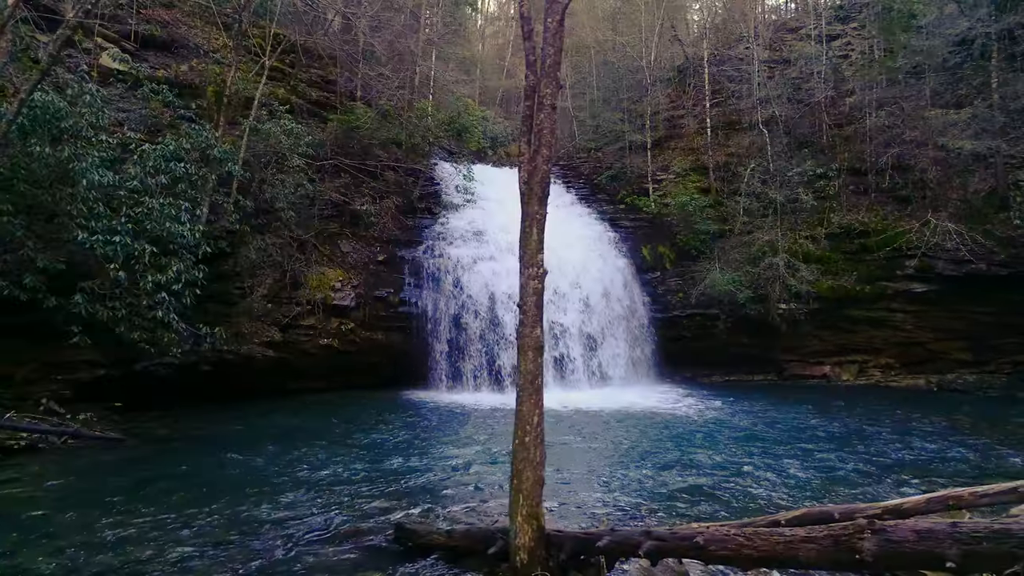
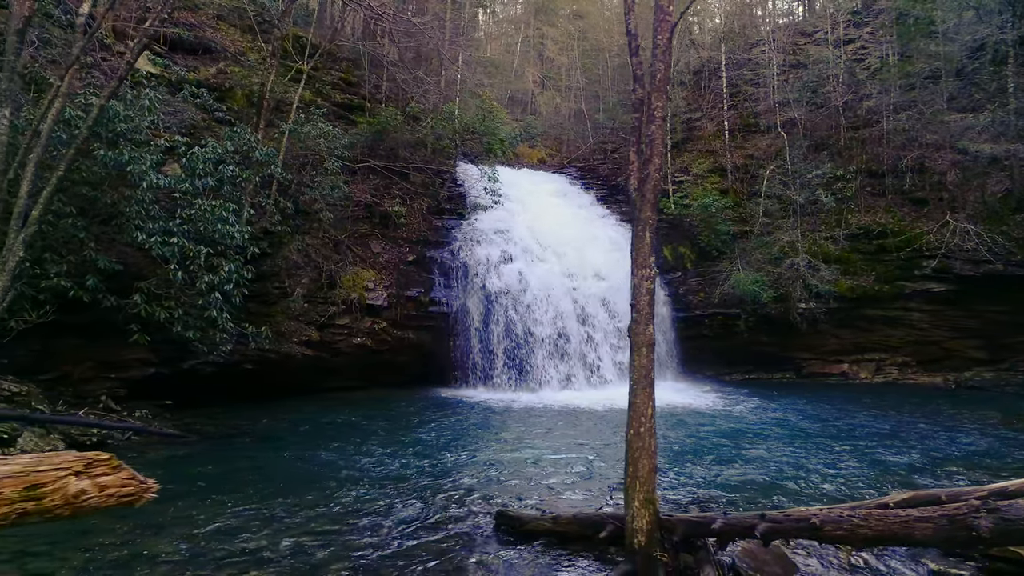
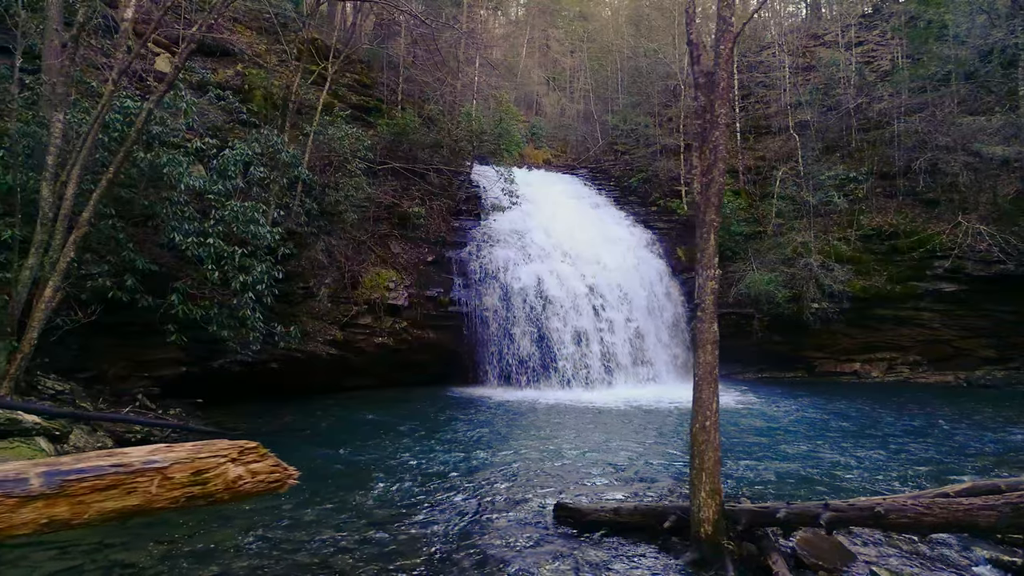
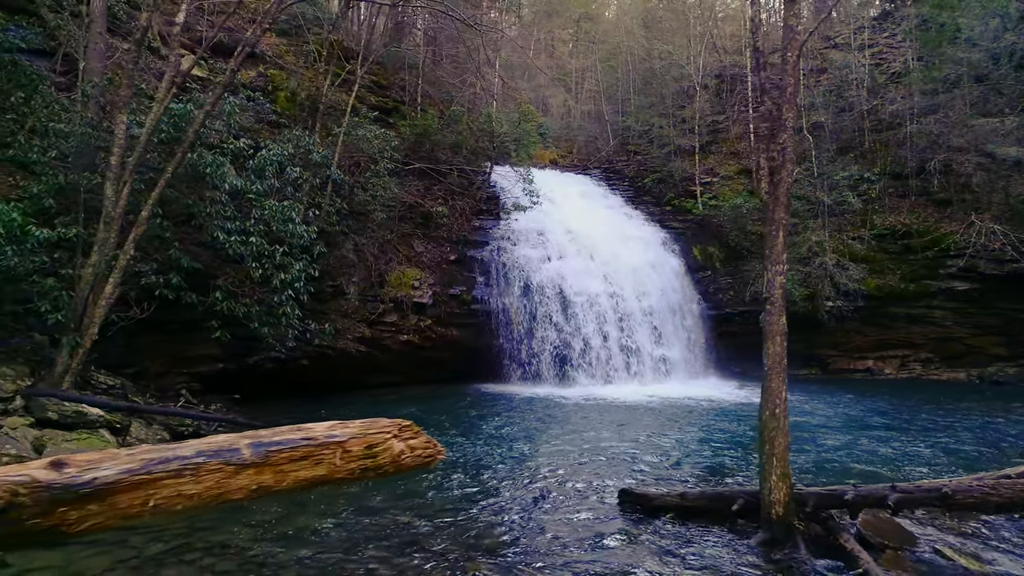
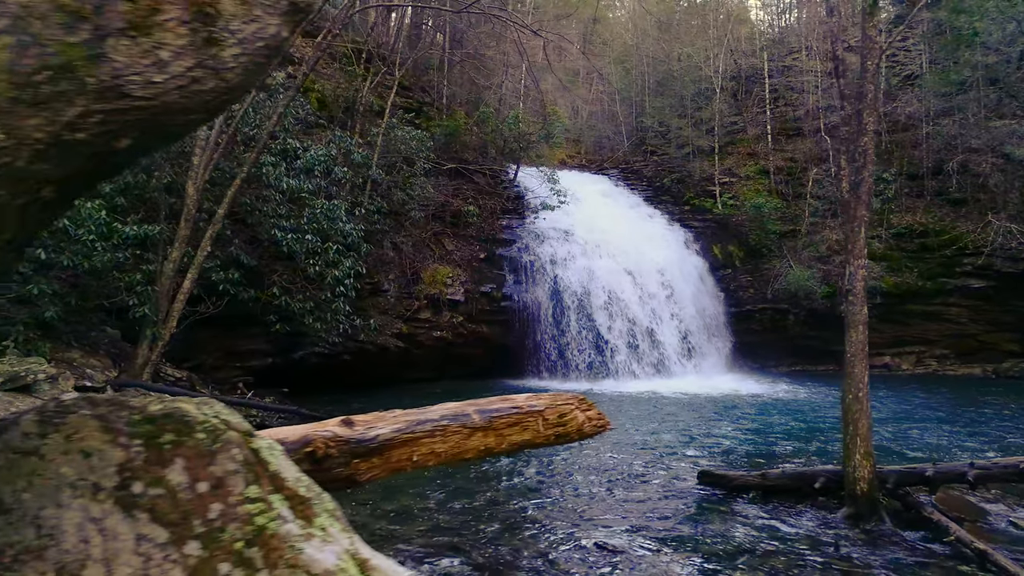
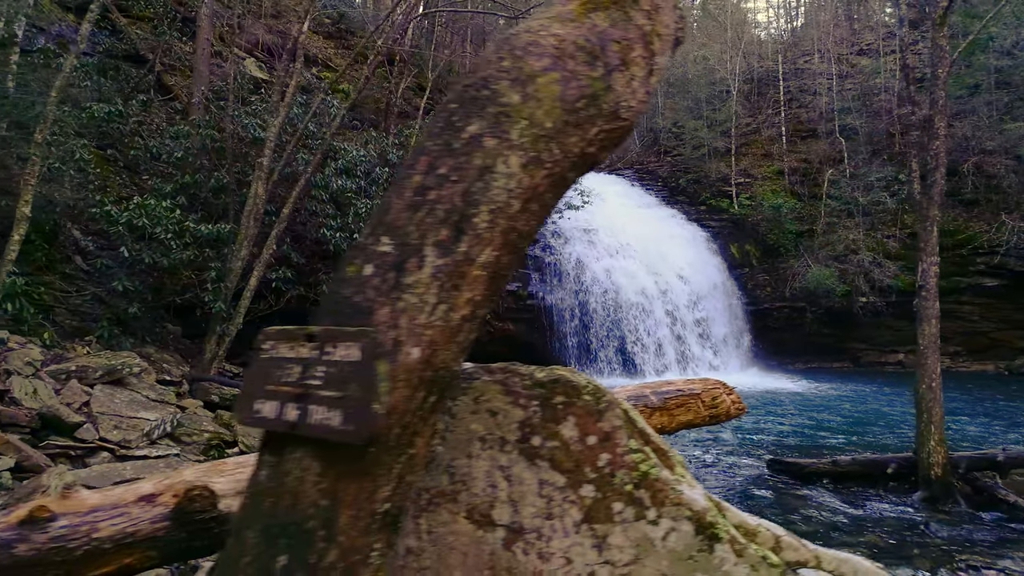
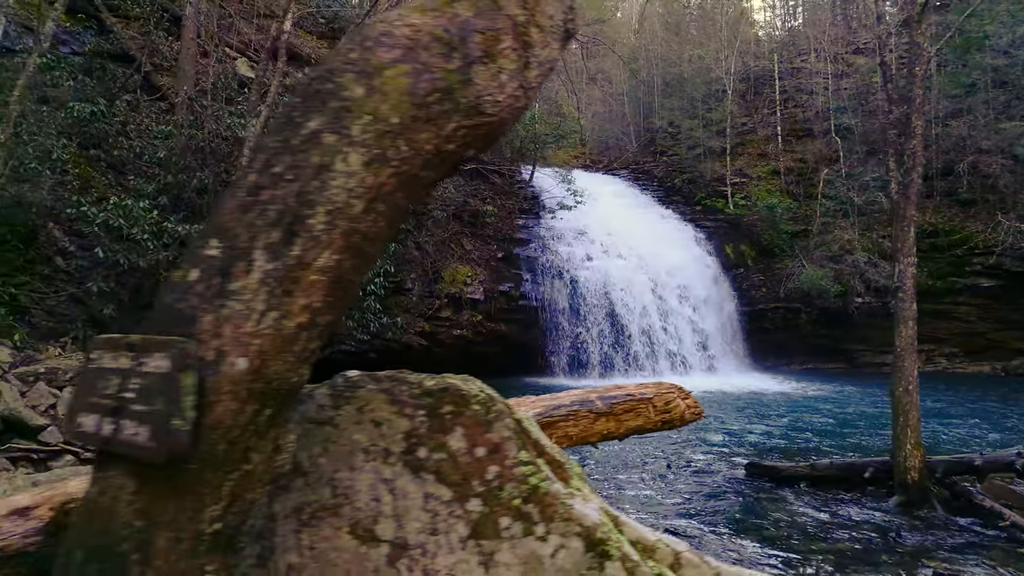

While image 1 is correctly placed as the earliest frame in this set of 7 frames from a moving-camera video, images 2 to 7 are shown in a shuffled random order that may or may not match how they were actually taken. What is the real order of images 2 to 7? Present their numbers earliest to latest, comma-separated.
2, 3, 4, 5, 7, 6
